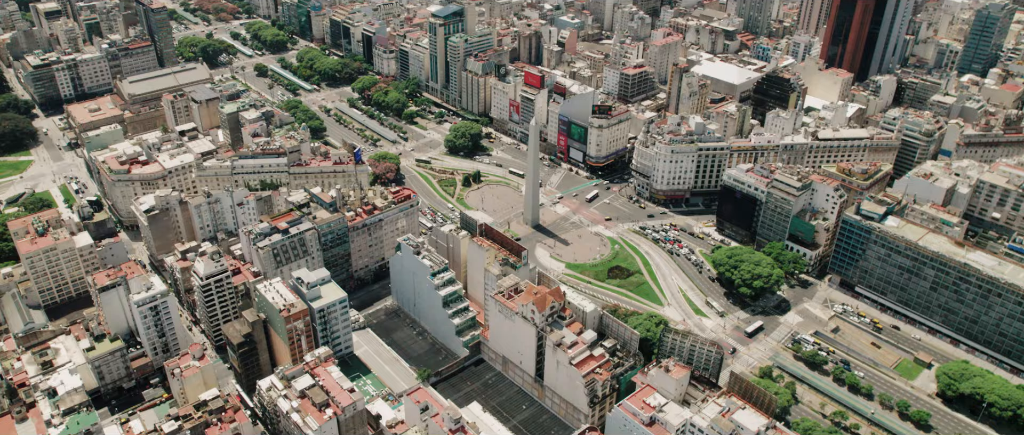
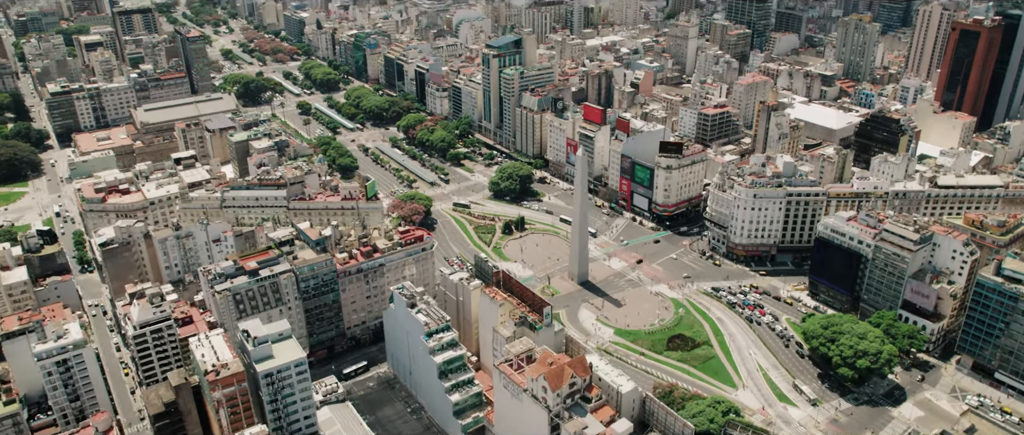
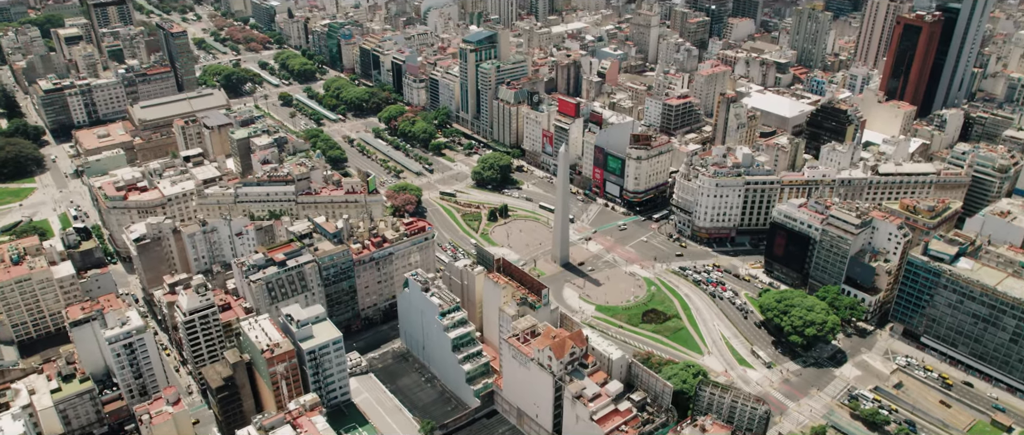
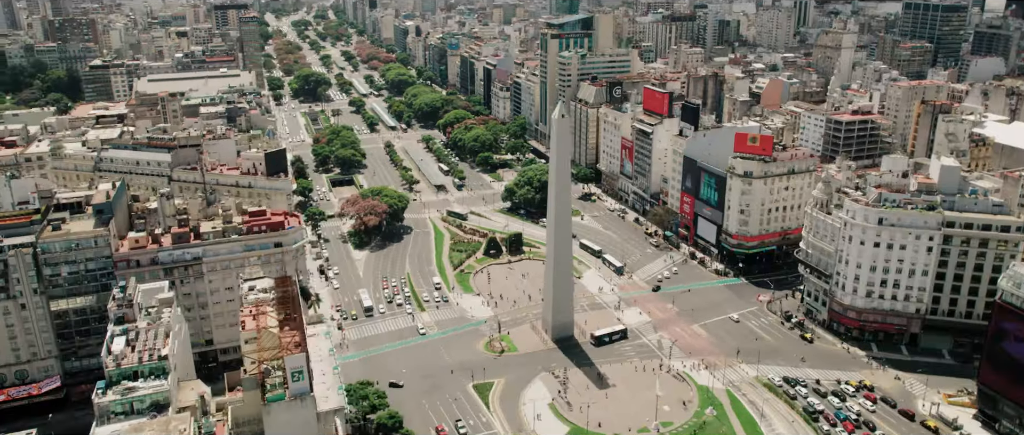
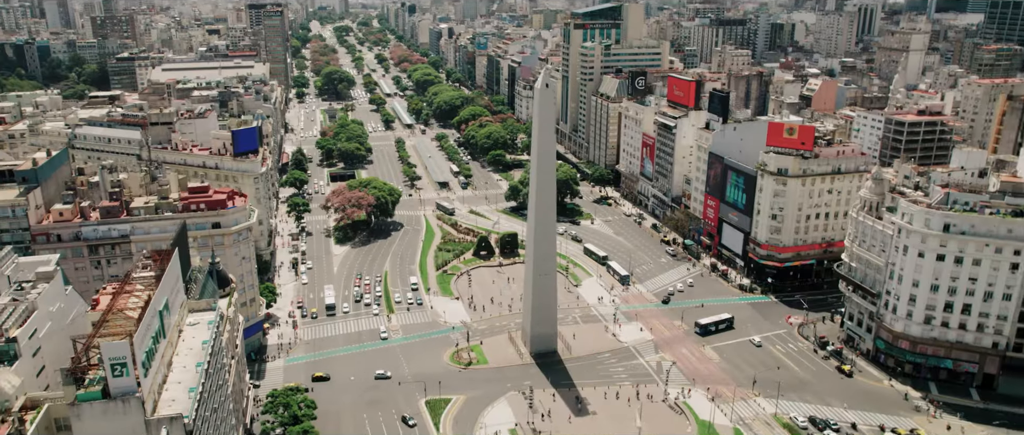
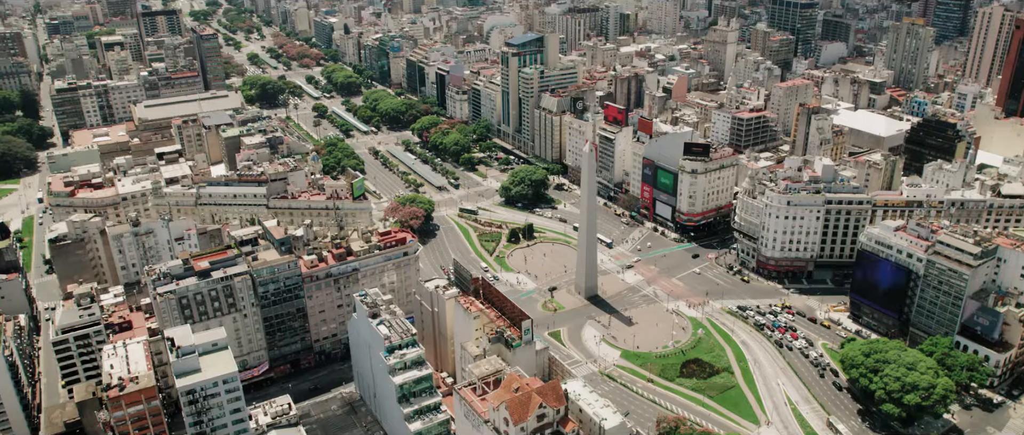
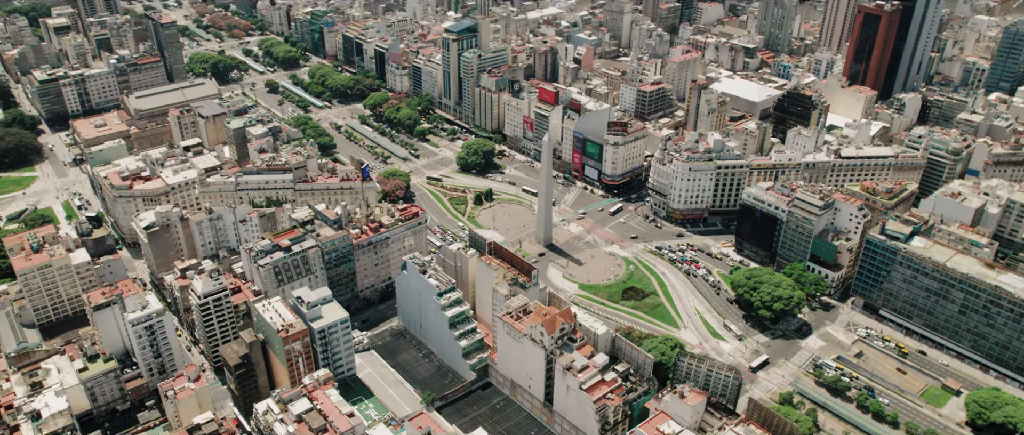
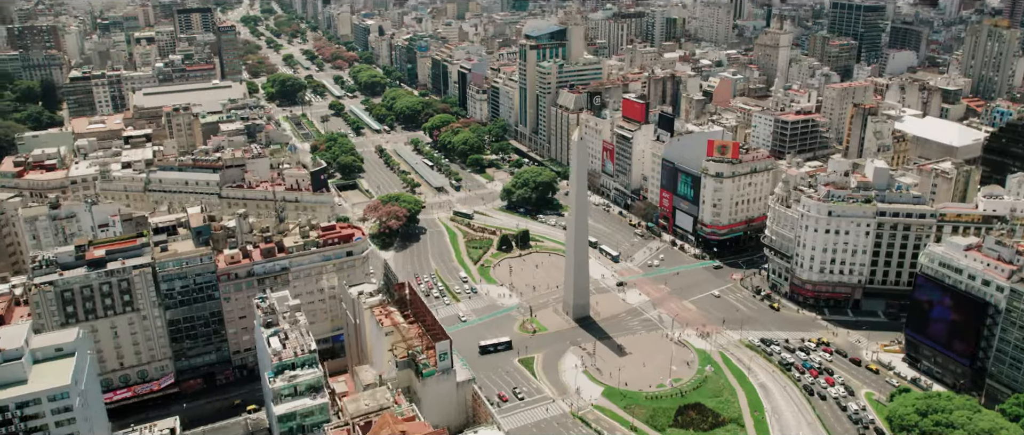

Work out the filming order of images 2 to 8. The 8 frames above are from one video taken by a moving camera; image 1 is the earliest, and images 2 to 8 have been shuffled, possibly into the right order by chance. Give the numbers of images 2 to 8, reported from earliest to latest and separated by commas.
7, 3, 2, 6, 8, 4, 5
